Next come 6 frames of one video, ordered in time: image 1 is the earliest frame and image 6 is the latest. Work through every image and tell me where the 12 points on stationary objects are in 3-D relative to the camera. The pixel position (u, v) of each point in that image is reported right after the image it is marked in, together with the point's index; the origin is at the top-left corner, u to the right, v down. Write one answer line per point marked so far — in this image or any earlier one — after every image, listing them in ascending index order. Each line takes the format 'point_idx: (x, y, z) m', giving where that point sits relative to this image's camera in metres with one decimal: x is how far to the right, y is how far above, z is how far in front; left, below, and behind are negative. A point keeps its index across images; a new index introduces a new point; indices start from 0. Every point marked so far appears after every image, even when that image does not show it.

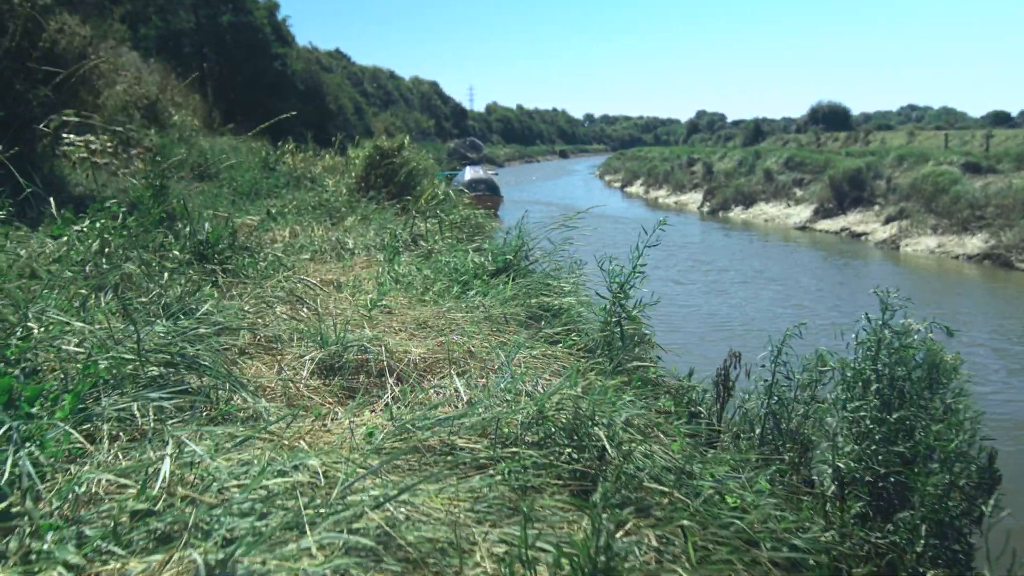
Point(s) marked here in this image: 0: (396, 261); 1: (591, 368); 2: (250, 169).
0: (-0.6, +0.2, +5.8) m
1: (+0.3, -0.3, +3.5) m
2: (-3.5, +1.6, +13.7) m
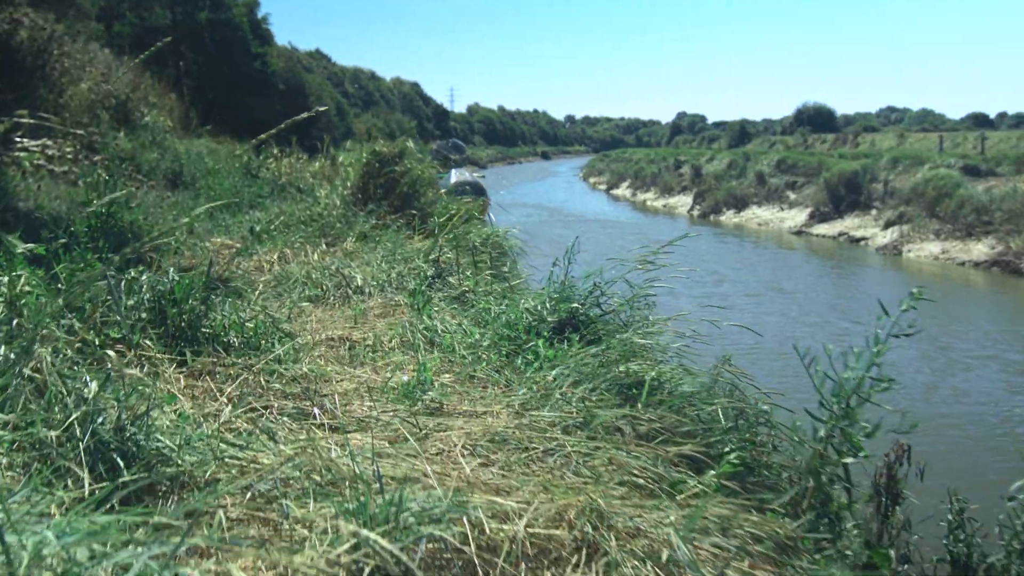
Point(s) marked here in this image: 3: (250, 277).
0: (-0.4, -0.1, +4.4) m
1: (+0.6, -0.5, +2.2) m
2: (-3.4, +1.3, +12.3) m
3: (-1.5, 0.0, +5.8) m
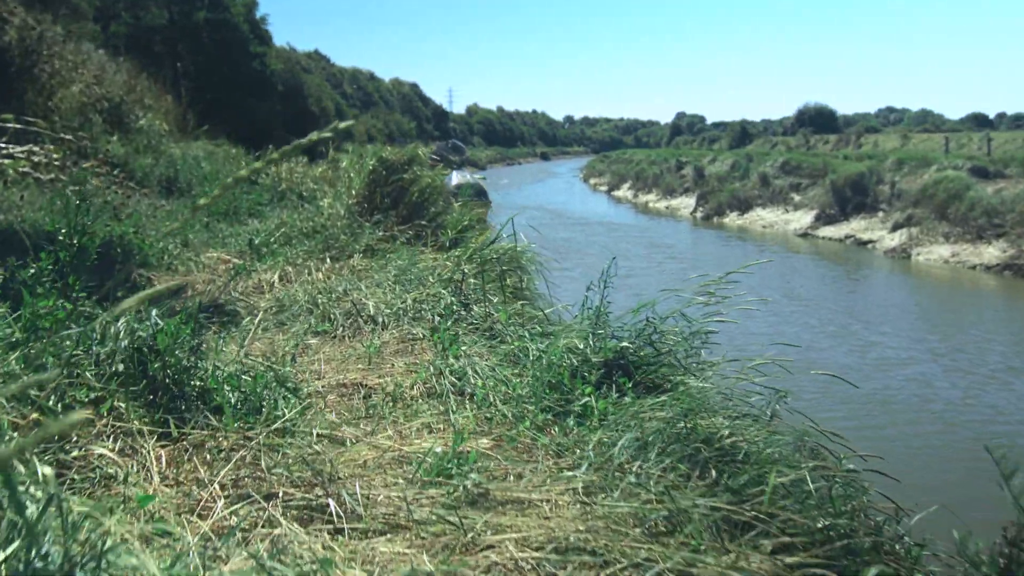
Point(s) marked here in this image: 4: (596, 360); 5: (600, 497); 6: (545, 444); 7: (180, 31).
0: (-0.2, -0.2, +3.8) m
1: (+0.7, -0.7, +1.6) m
2: (-3.3, +1.2, +11.7) m
3: (-1.4, -0.1, +5.3) m
4: (+0.3, -0.3, +3.6) m
5: (+0.2, -0.5, +2.4) m
6: (+0.1, -0.4, +2.8) m
7: (-6.0, +4.7, +18.8) m
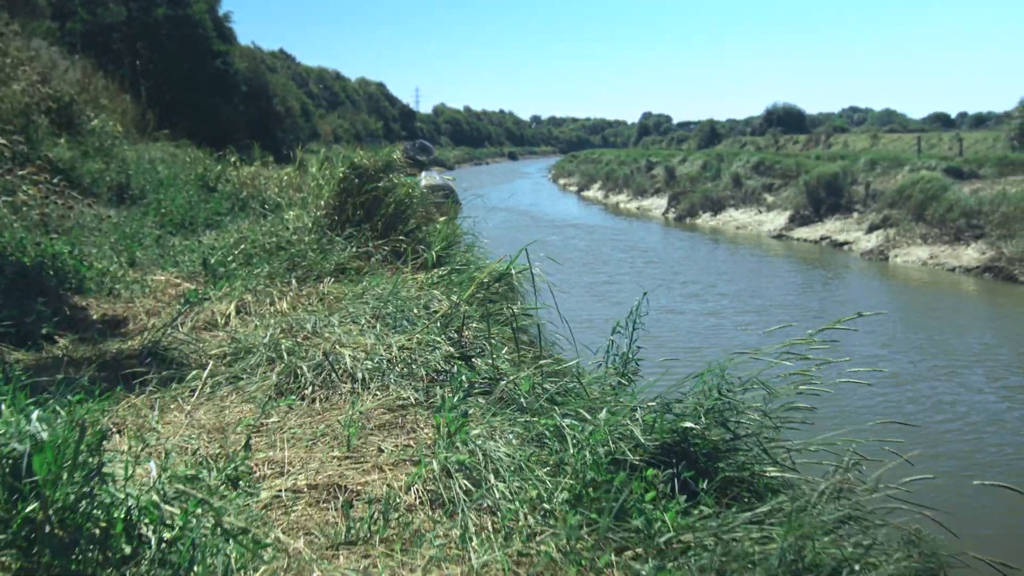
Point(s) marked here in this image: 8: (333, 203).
0: (-0.2, -0.4, +2.9) m
1: (+0.9, -0.8, +0.7) m
2: (-3.4, +1.0, +10.7) m
3: (-1.3, -0.3, +4.3) m
4: (+0.4, -0.4, +2.7) m
5: (+0.3, -0.6, +1.5) m
6: (+0.2, -0.6, +1.9) m
7: (-6.5, +4.5, +17.7) m
8: (-1.4, +0.7, +8.0) m
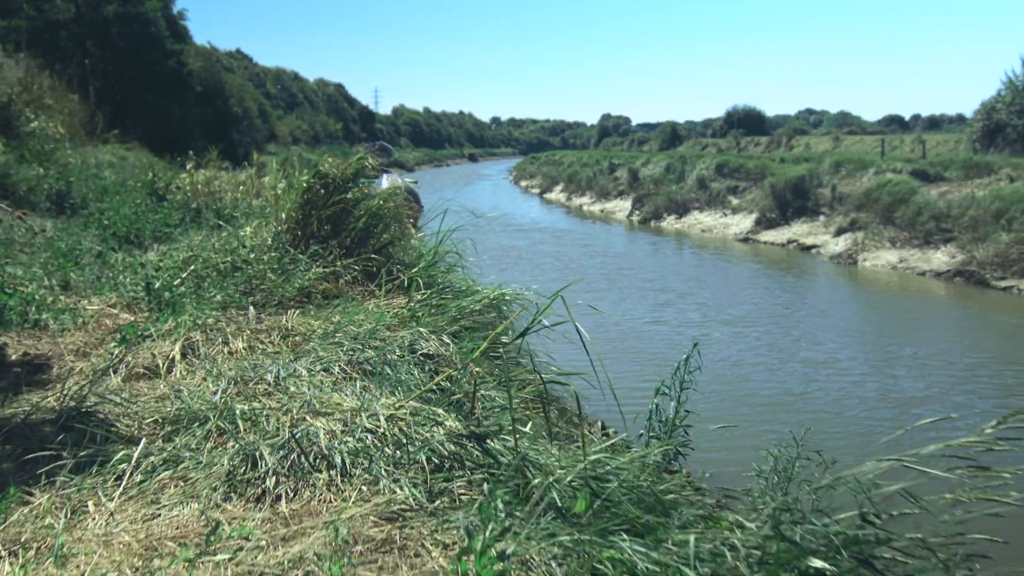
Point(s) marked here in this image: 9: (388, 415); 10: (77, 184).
0: (-0.1, -0.5, +2.1) m
1: (+1.1, -1.0, -0.1) m
2: (-3.7, +0.8, +9.7) m
3: (-1.3, -0.4, +3.4) m
4: (+0.5, -0.6, +1.9) m
5: (+0.5, -0.8, +0.6) m
6: (+0.3, -0.7, +1.1) m
7: (-7.0, +4.3, +16.6) m
8: (-1.5, +0.5, +7.1) m
9: (-0.4, -0.4, +3.1) m
10: (-4.3, +1.0, +10.1) m
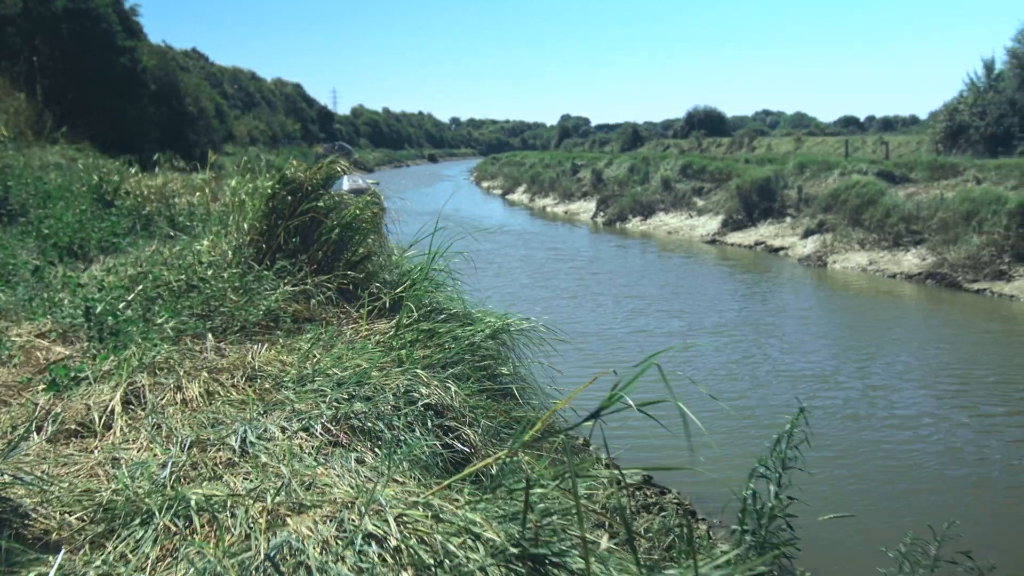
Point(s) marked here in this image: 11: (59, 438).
0: (+0.1, -0.7, +1.3) m
1: (+1.3, -1.1, -0.8) m
2: (-3.8, +0.7, +8.8) m
3: (-1.2, -0.6, +2.6) m
4: (+0.6, -0.7, +1.1) m
5: (+0.7, -0.9, -0.1) m
6: (+0.5, -0.9, +0.3) m
7: (-7.4, +4.1, +15.5) m
8: (-1.5, +0.4, +6.2) m
9: (-0.3, -0.5, +2.3) m
10: (-4.5, +0.9, +9.1) m
11: (-1.5, -0.5, +3.4) m
